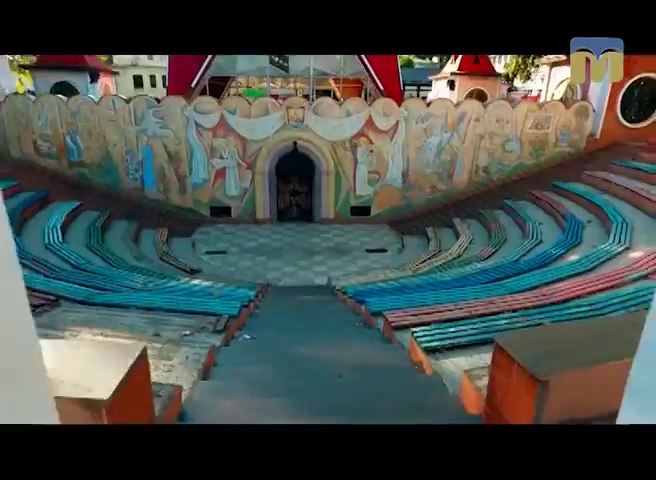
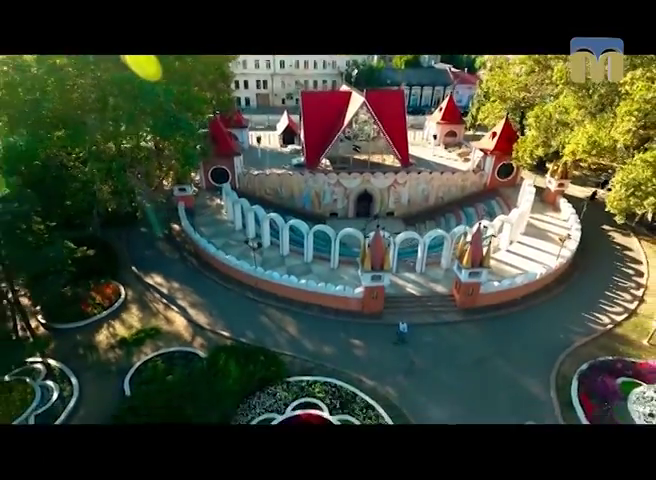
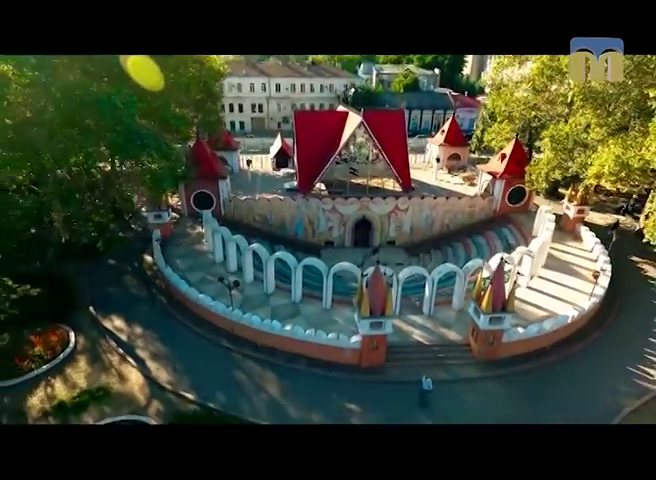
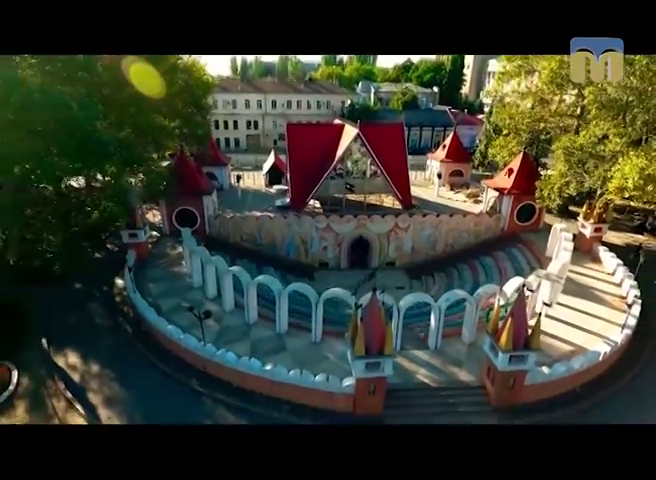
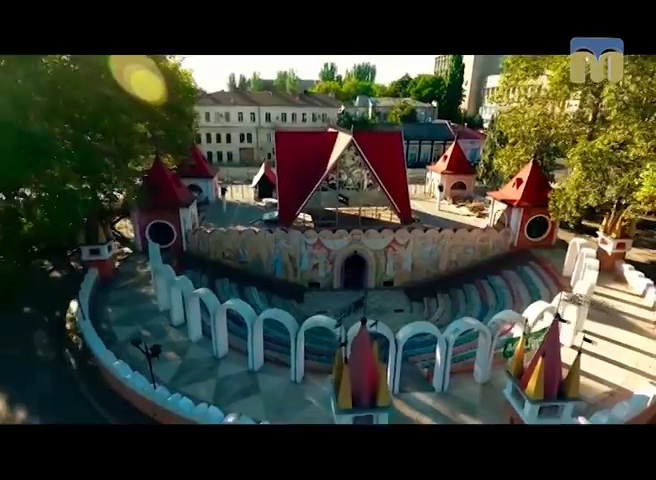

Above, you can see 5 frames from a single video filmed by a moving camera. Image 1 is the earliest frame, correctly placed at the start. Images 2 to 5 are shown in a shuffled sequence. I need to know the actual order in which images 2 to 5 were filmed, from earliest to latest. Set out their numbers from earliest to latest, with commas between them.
5, 4, 3, 2
